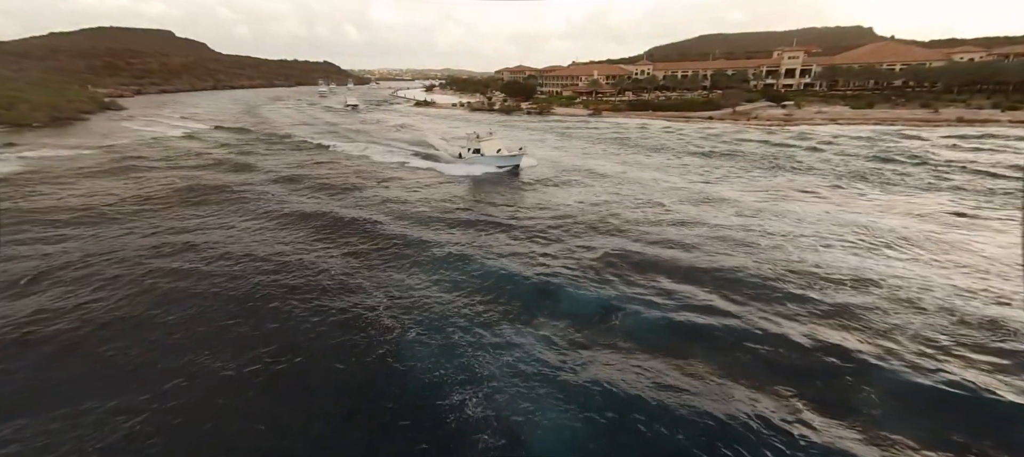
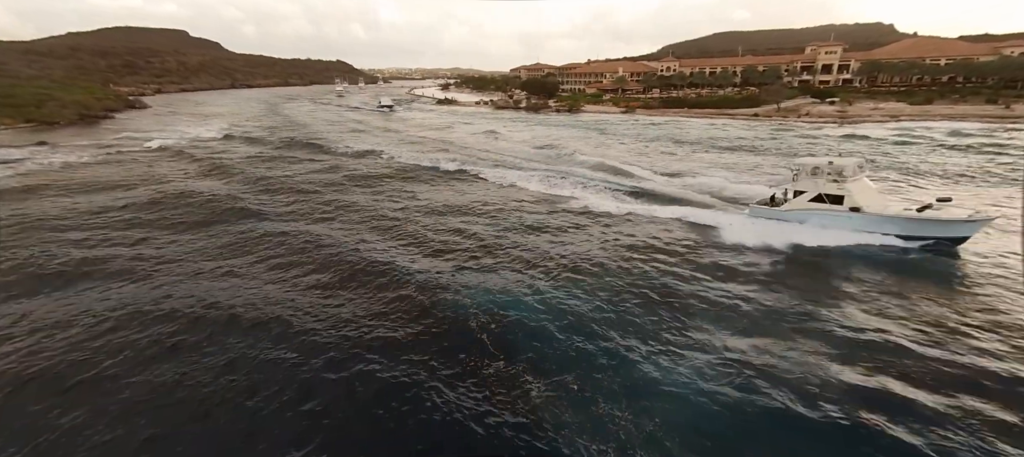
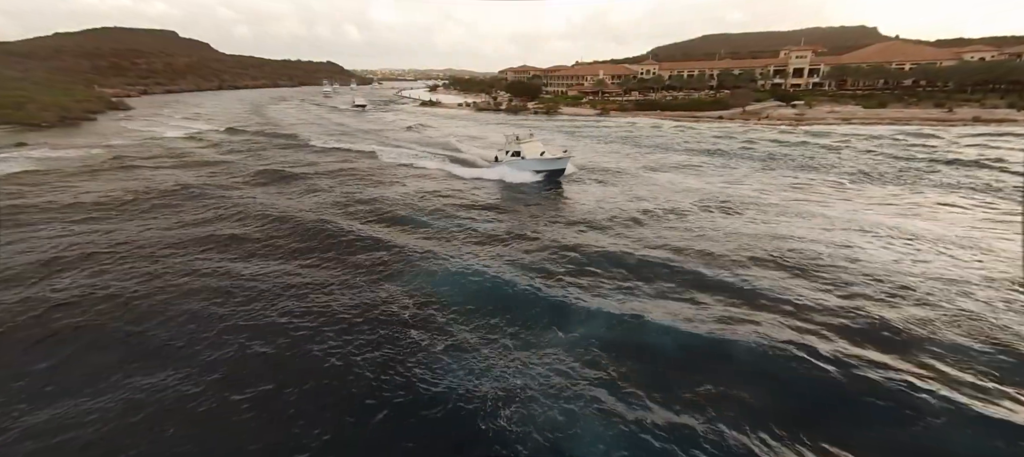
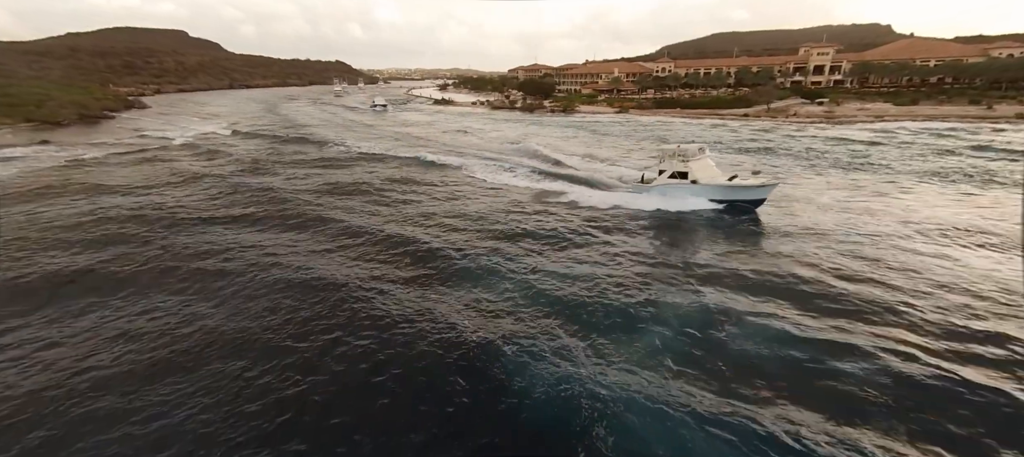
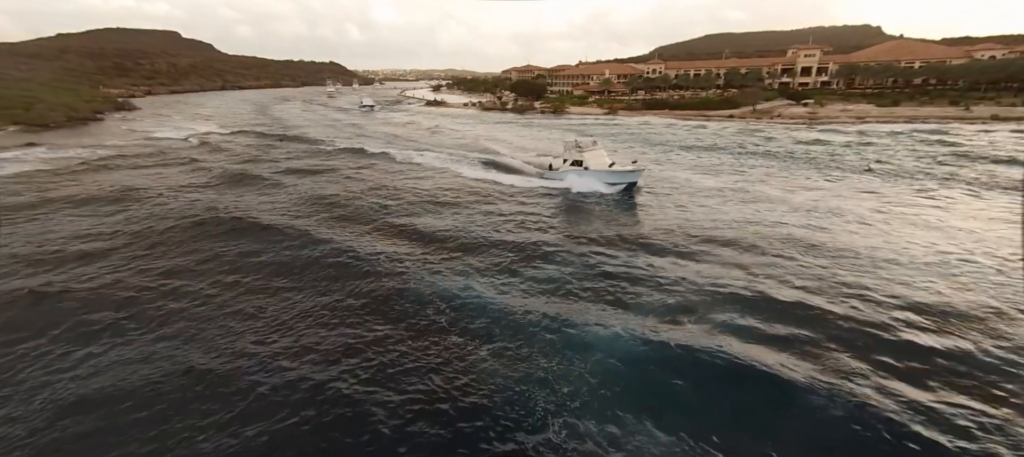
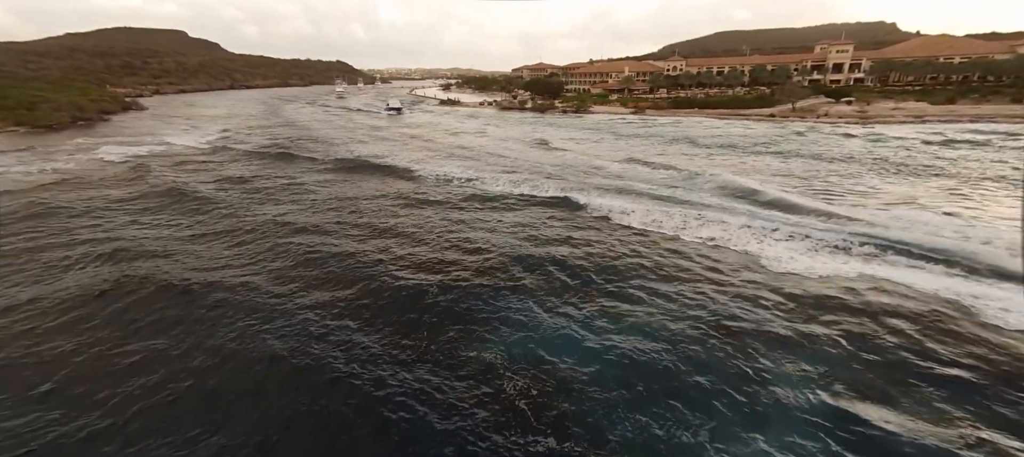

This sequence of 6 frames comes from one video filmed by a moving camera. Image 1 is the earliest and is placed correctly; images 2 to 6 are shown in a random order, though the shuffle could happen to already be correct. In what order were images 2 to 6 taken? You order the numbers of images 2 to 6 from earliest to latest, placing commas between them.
3, 5, 4, 2, 6
